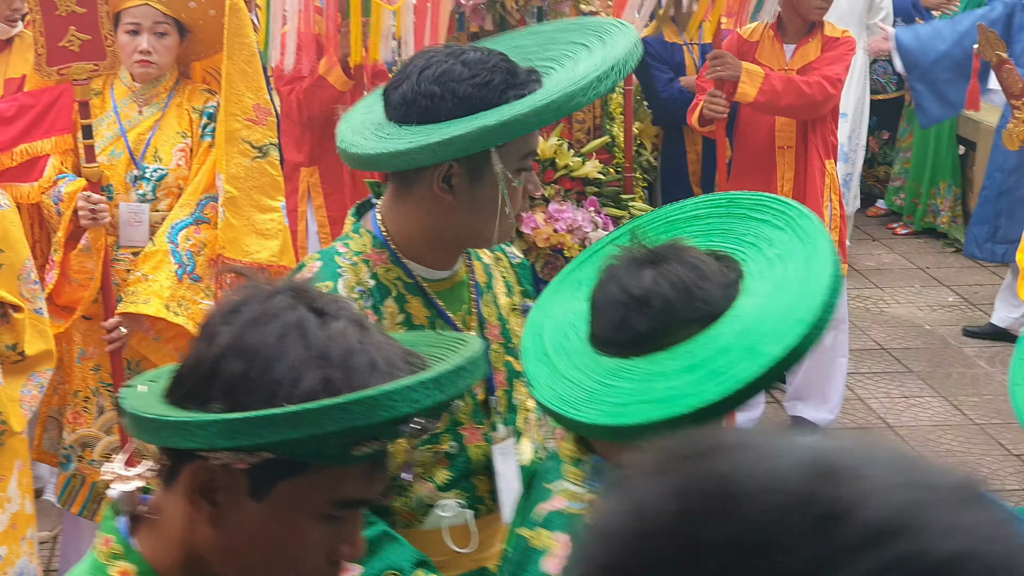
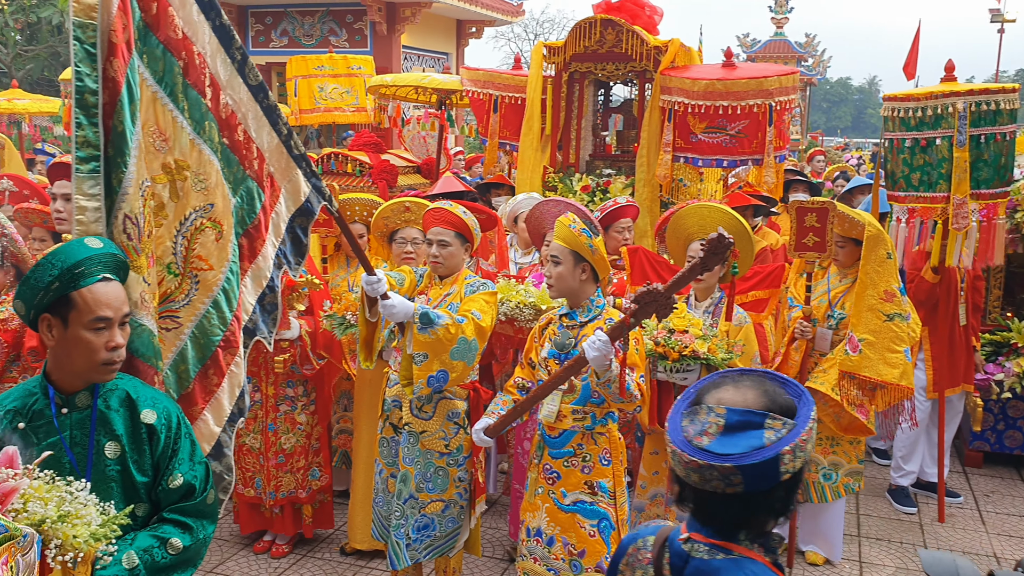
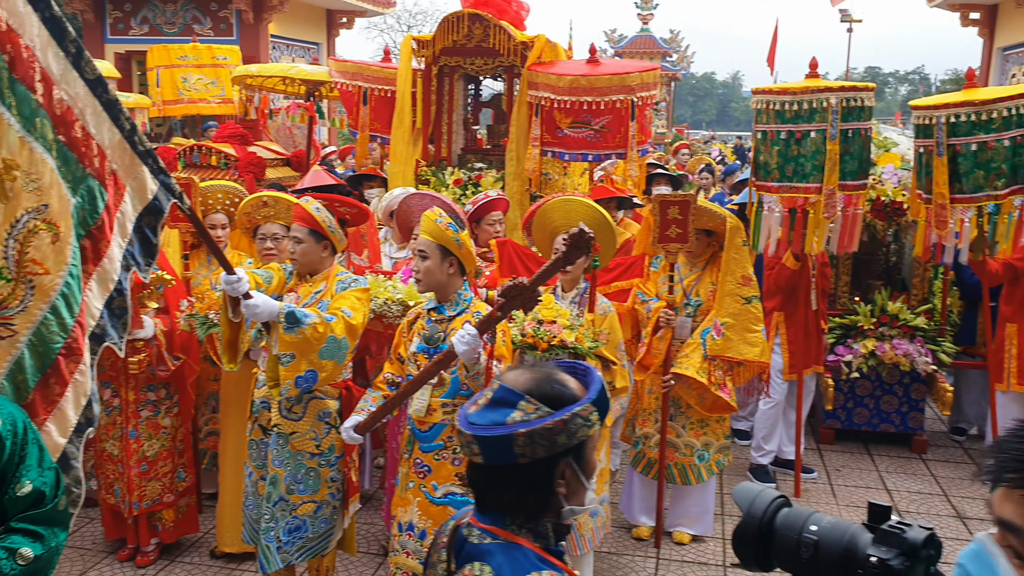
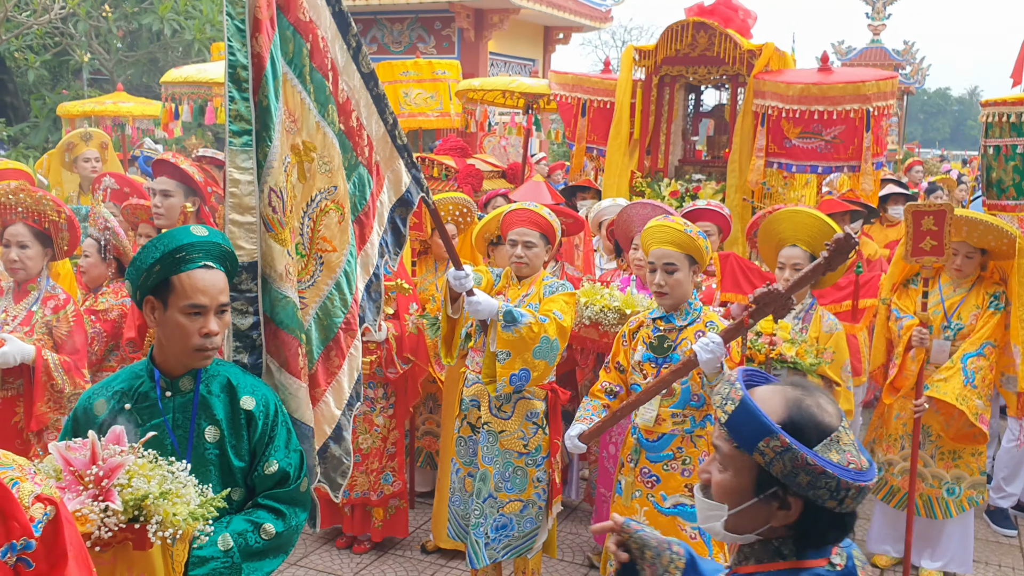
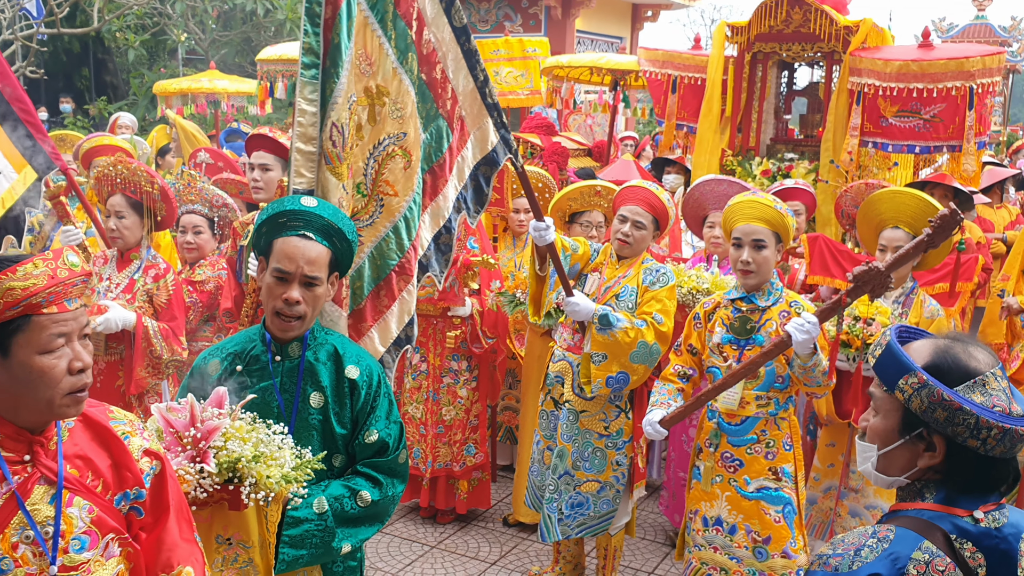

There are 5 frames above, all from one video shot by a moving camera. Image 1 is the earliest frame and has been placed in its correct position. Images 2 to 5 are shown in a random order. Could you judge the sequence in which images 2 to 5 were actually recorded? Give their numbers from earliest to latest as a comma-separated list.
3, 2, 4, 5
